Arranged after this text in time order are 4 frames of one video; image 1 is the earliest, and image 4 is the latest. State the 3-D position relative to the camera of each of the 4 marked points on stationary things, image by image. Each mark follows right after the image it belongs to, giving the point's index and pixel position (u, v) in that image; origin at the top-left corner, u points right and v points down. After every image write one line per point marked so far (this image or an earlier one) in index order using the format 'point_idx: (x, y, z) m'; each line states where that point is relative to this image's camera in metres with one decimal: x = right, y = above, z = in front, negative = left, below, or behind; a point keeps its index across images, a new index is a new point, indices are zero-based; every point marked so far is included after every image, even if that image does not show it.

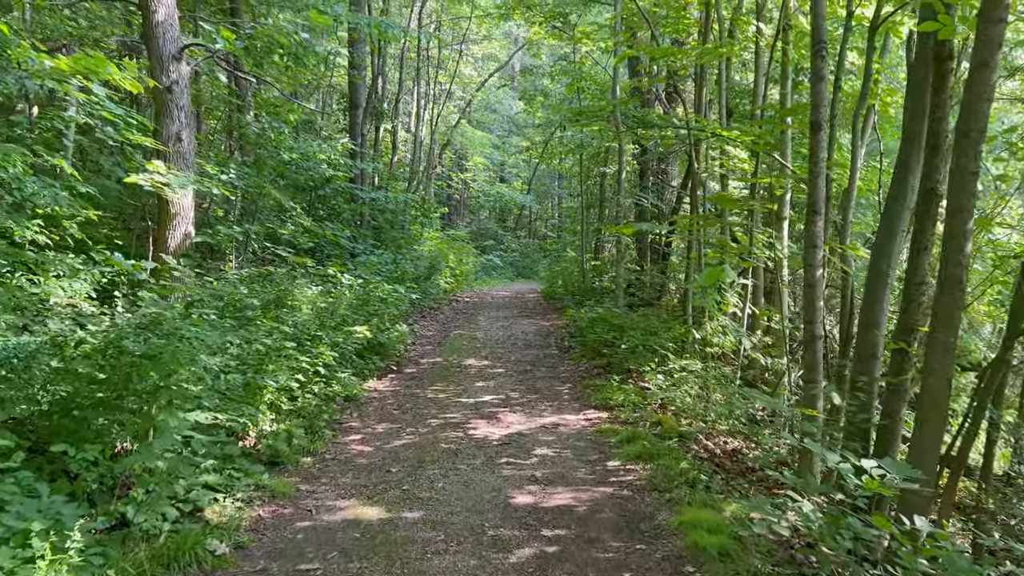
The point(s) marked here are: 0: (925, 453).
0: (+2.0, -0.8, +3.9) m
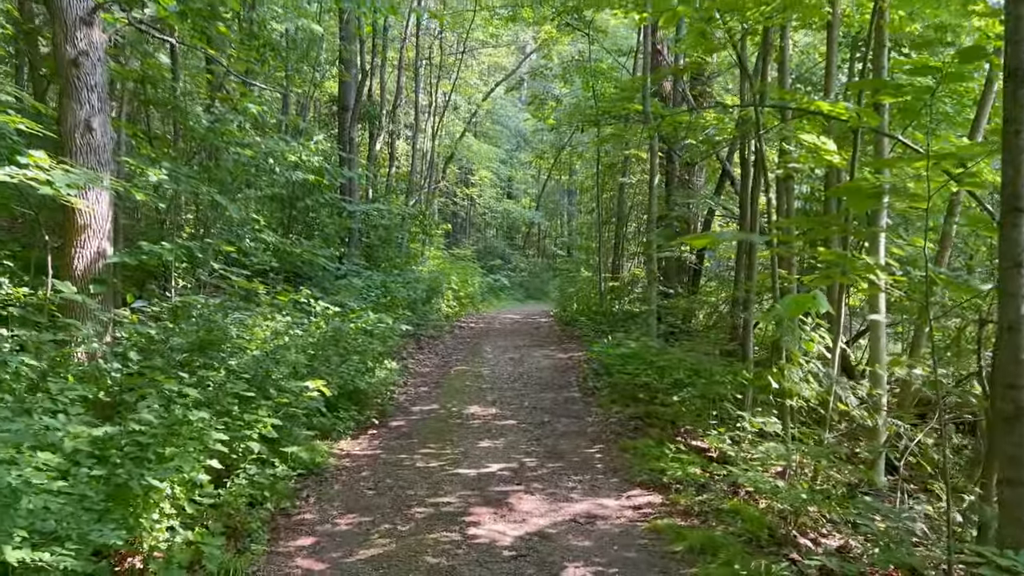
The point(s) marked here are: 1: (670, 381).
0: (+2.1, -0.9, +1.8) m
1: (+1.6, -0.9, +7.9) m
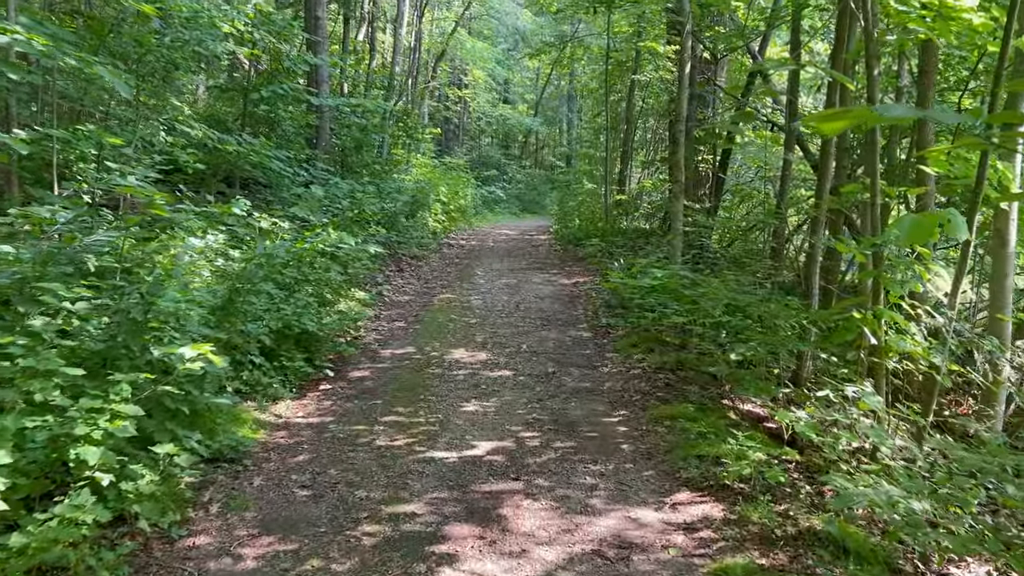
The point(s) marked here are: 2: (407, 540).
0: (+2.1, -1.0, +0.1) m
1: (+1.6, -0.3, +6.2) m
2: (-0.5, -1.1, +3.5) m
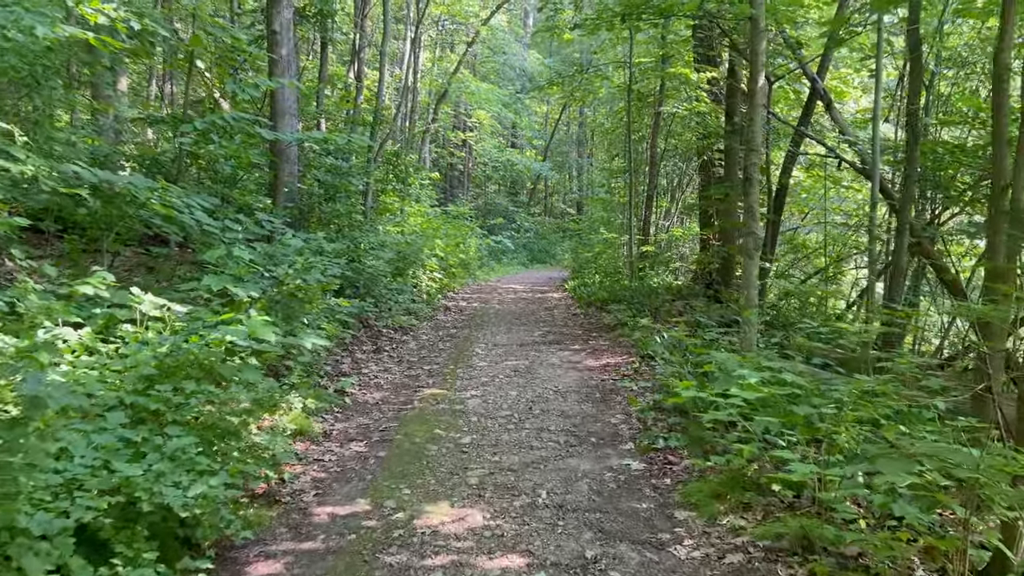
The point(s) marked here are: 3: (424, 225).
0: (+2.1, -1.2, -2.4) m
1: (+1.6, -0.9, +3.7) m
2: (-0.4, -1.6, +0.9) m
3: (-1.7, +1.2, +14.7) m
